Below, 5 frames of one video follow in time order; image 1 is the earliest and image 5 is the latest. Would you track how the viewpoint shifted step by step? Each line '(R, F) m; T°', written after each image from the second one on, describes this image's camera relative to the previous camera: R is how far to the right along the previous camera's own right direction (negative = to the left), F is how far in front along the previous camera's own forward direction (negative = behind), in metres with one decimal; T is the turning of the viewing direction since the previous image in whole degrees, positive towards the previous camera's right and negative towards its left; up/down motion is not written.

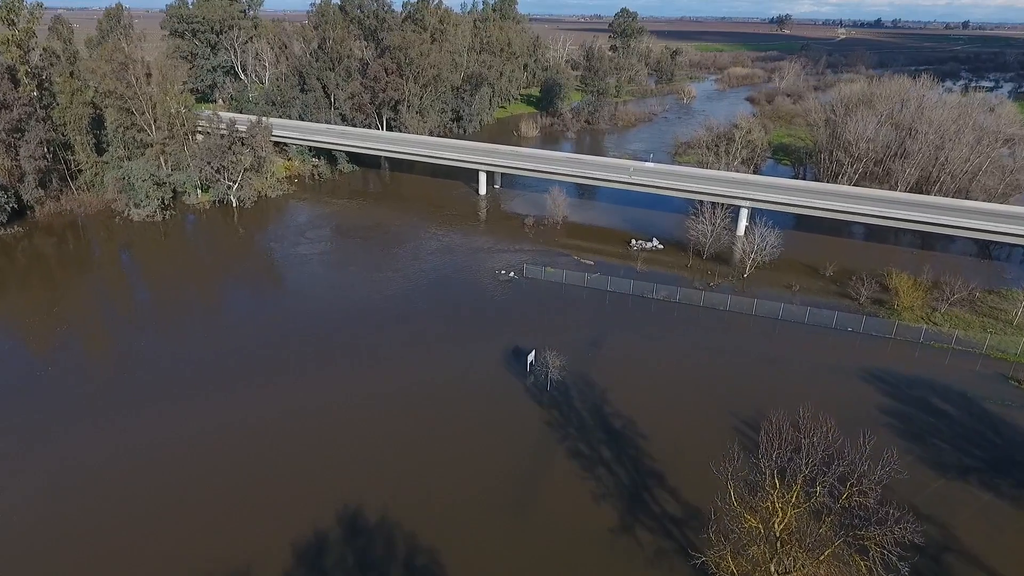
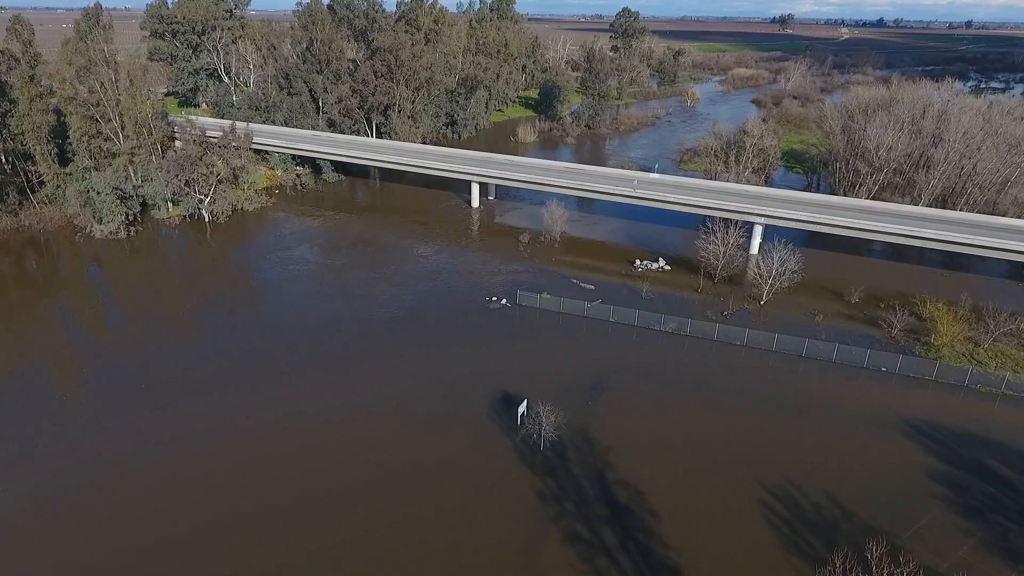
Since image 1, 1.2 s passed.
(+0.4, +2.6) m; 0°
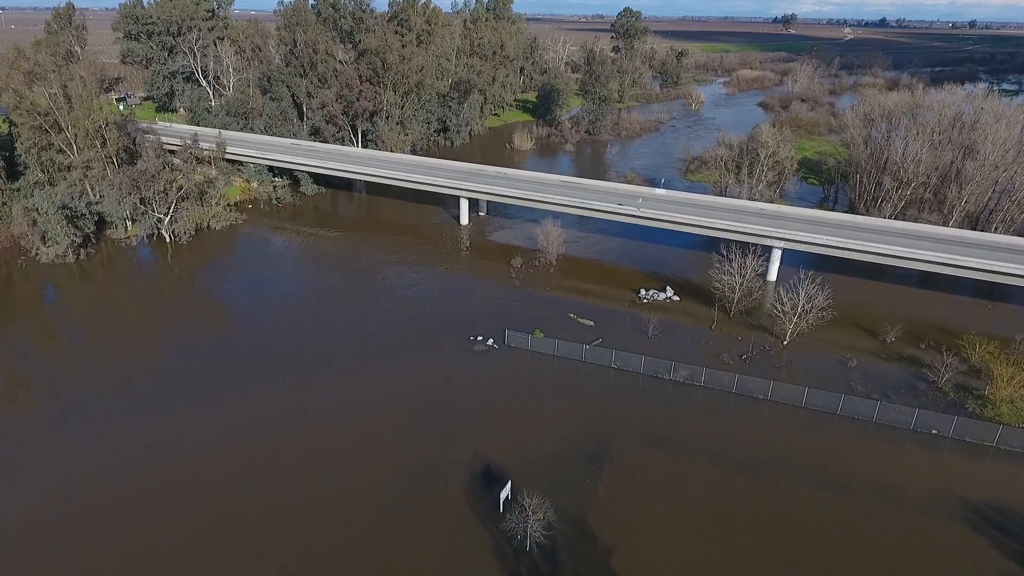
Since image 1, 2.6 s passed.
(+0.5, +3.1) m; 0°
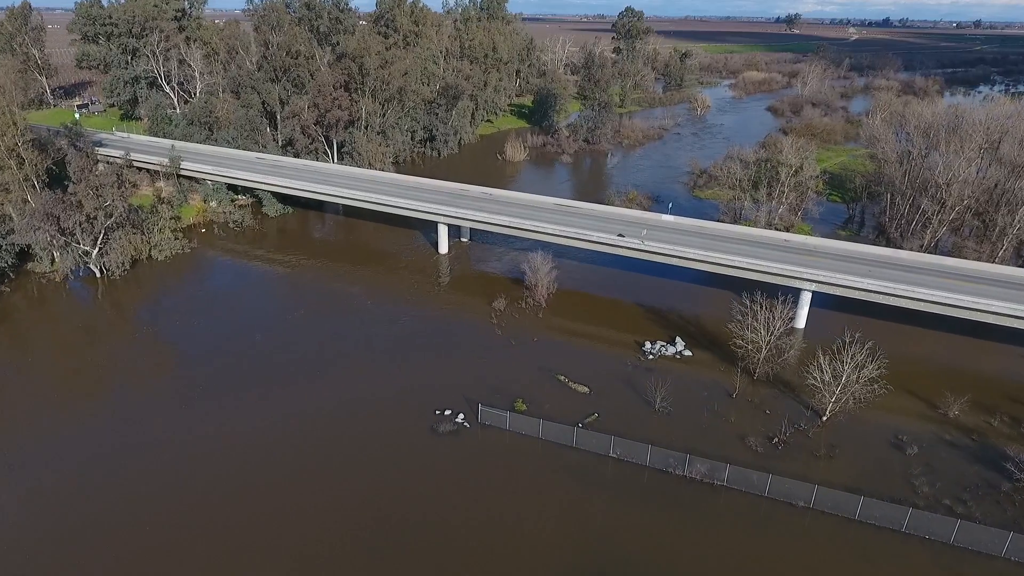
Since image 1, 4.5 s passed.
(+0.8, +4.2) m; 0°
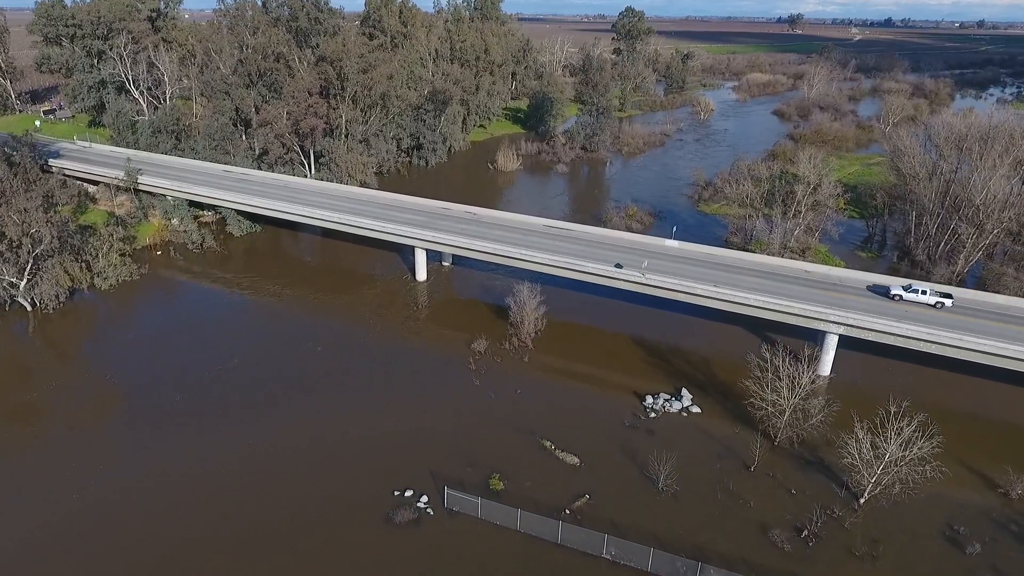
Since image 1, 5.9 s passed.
(+0.7, +3.0) m; 0°
